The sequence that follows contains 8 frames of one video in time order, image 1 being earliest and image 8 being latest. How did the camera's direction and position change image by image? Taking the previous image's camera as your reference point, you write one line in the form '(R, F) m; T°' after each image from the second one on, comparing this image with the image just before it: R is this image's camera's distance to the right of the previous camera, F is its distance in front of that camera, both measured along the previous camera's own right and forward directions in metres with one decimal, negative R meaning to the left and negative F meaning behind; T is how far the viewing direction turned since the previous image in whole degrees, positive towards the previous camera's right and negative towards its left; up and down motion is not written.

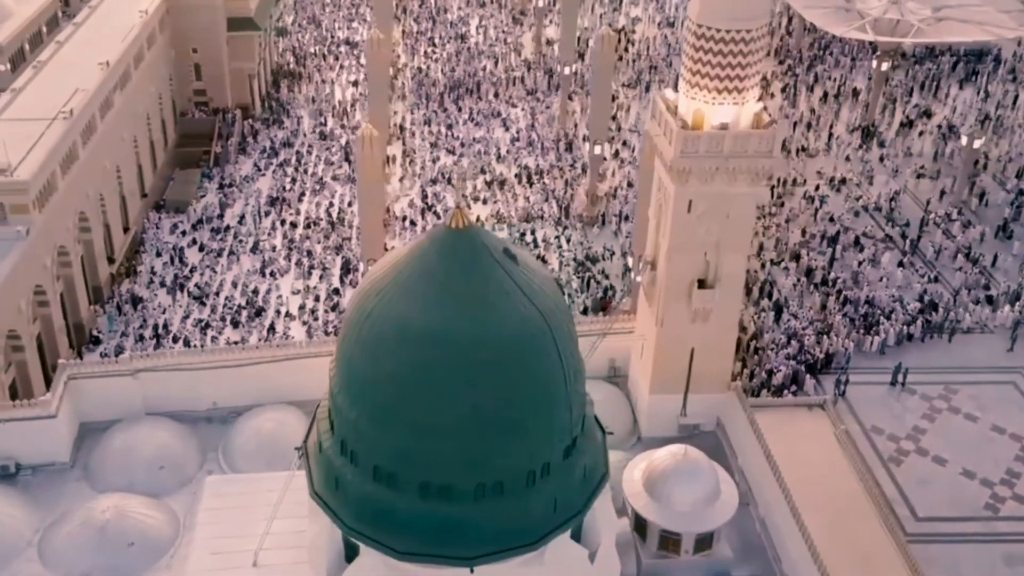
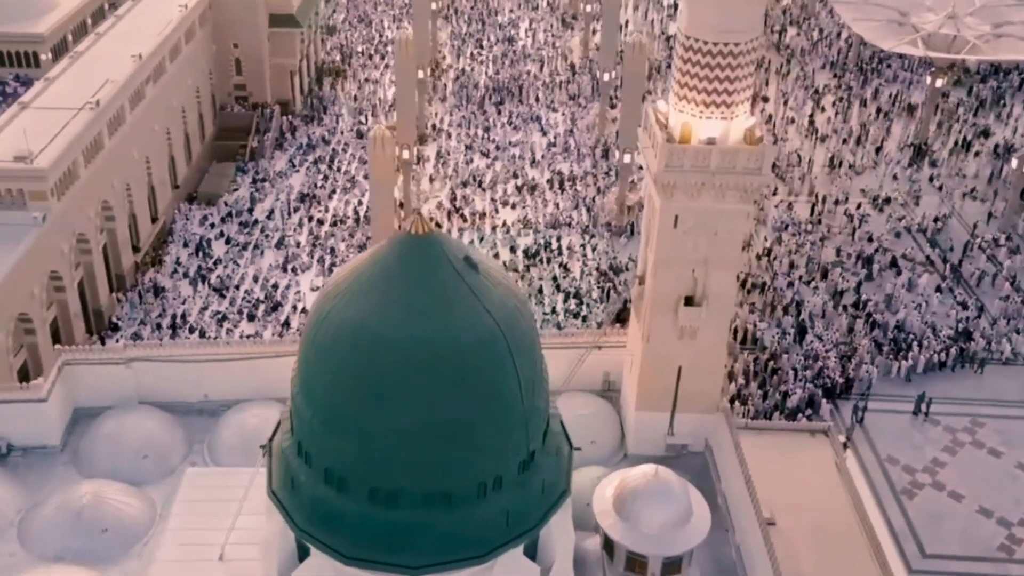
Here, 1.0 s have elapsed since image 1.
(+1.3, +0.2) m; -4°
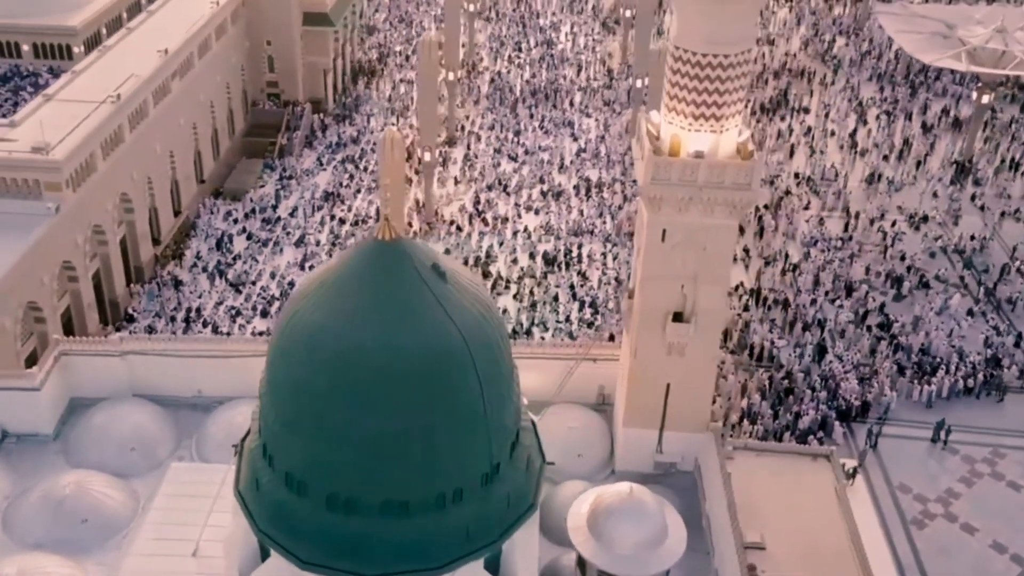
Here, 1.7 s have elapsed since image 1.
(+1.0, +0.2) m; -3°
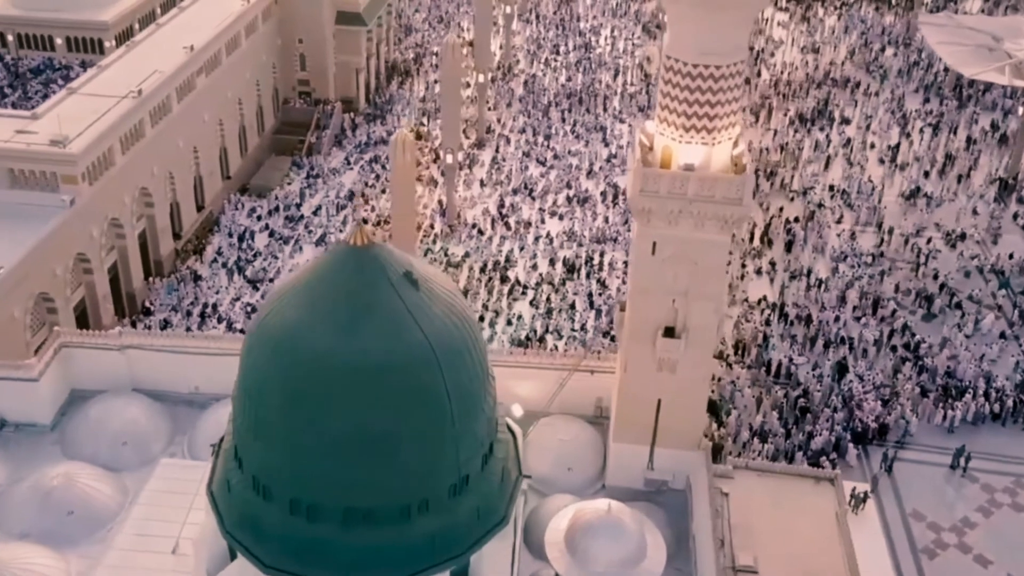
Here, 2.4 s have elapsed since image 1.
(+0.9, +0.2) m; -3°
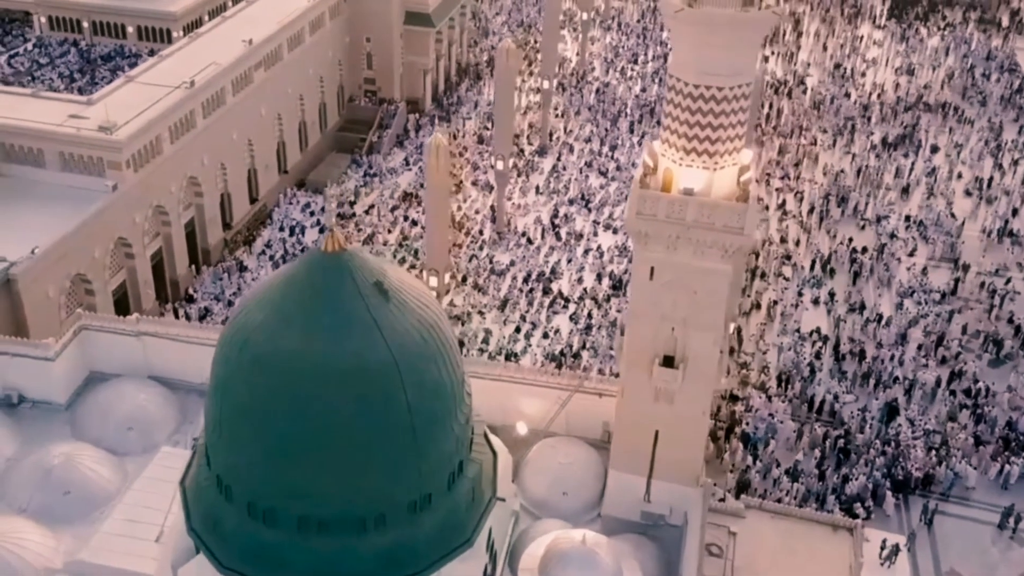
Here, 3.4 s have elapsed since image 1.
(+1.3, +0.4) m; -6°
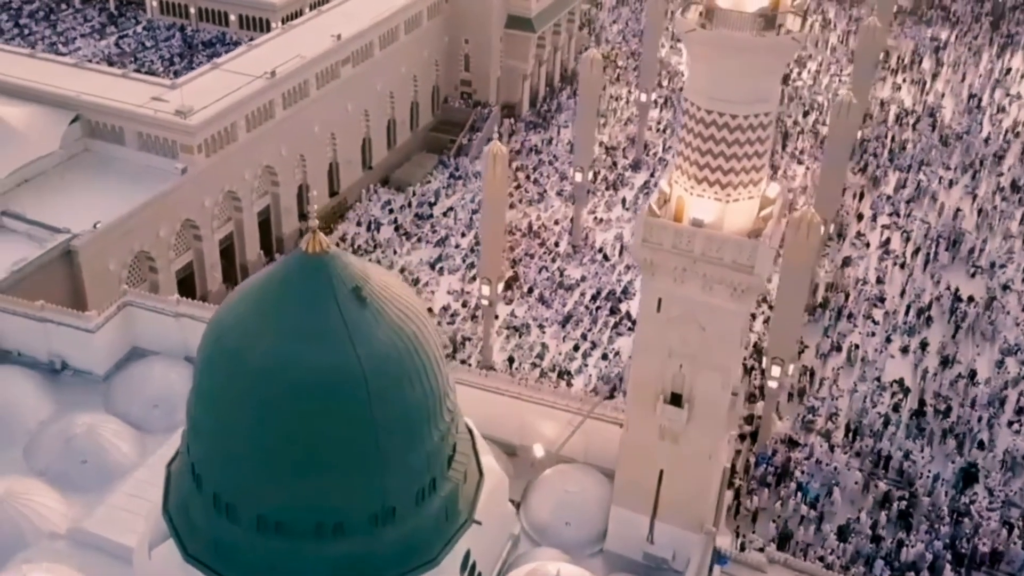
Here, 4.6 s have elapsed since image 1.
(+1.6, +0.5) m; -8°
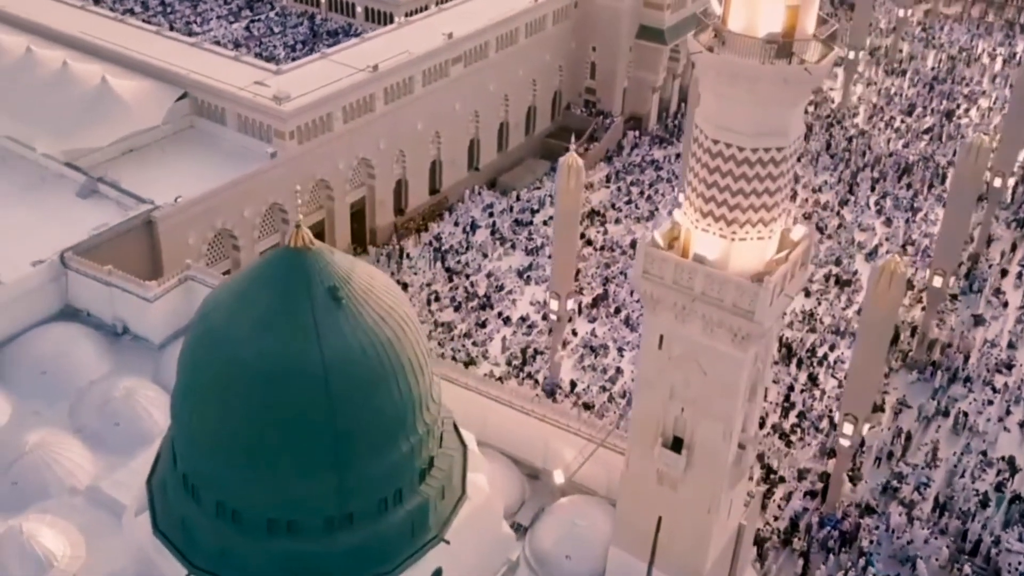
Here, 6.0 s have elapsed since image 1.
(+1.9, +0.7) m; -10°
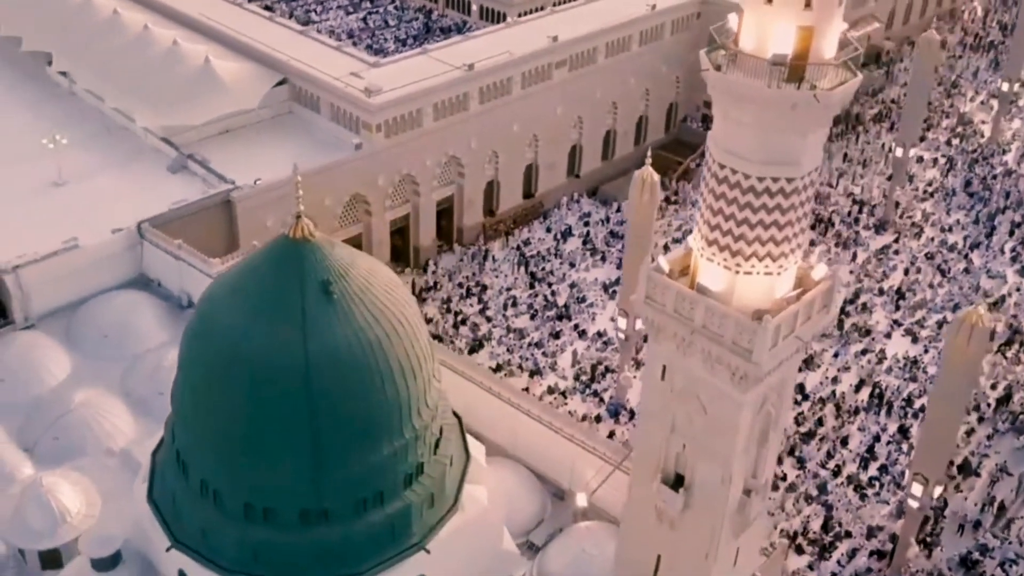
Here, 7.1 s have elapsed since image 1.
(+1.5, +0.6) m; -9°
